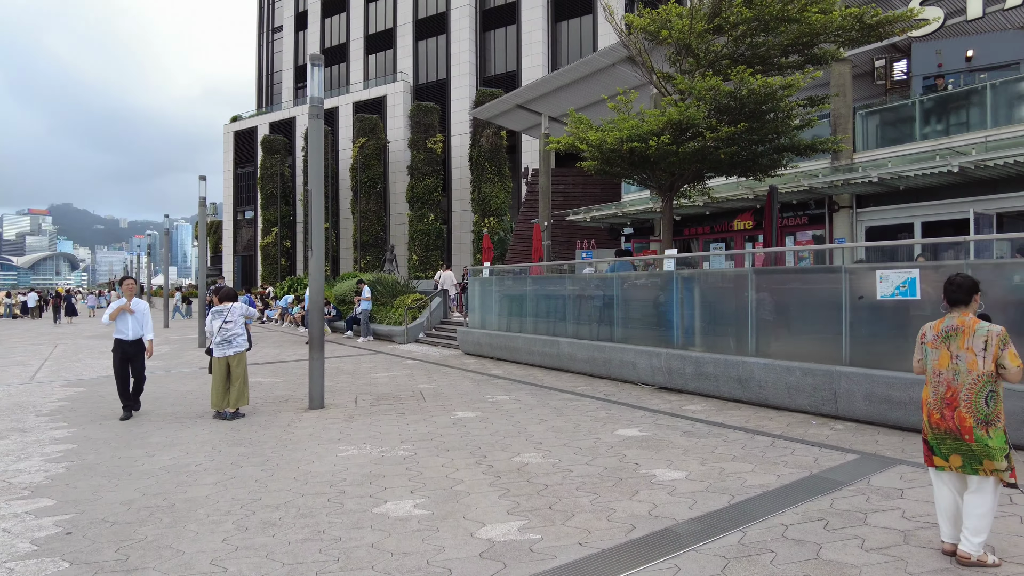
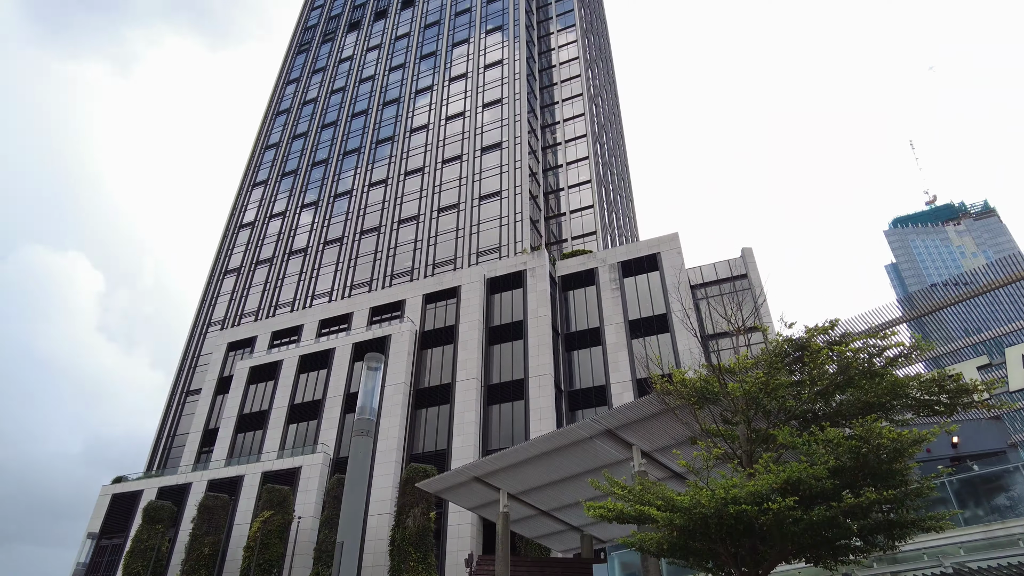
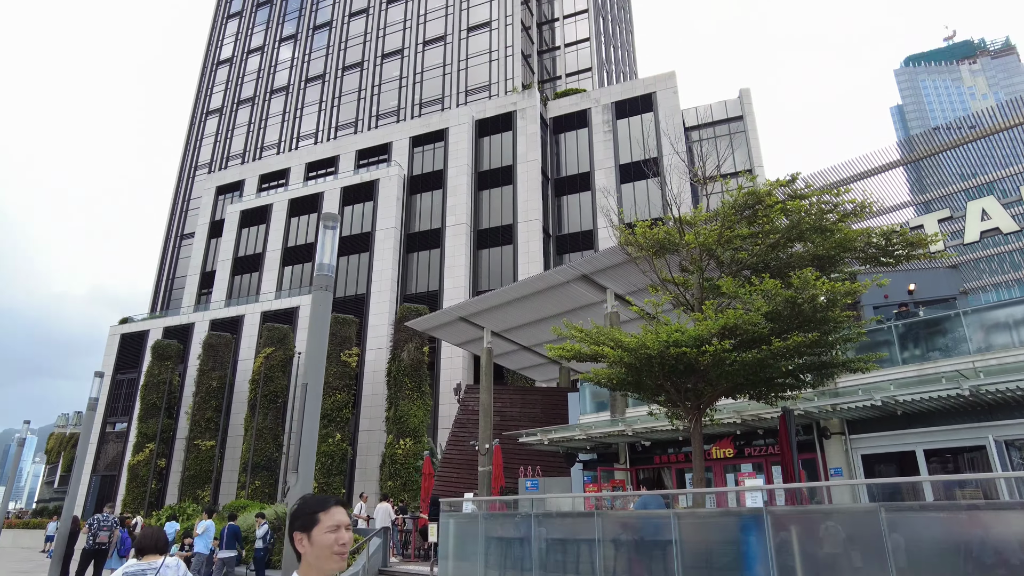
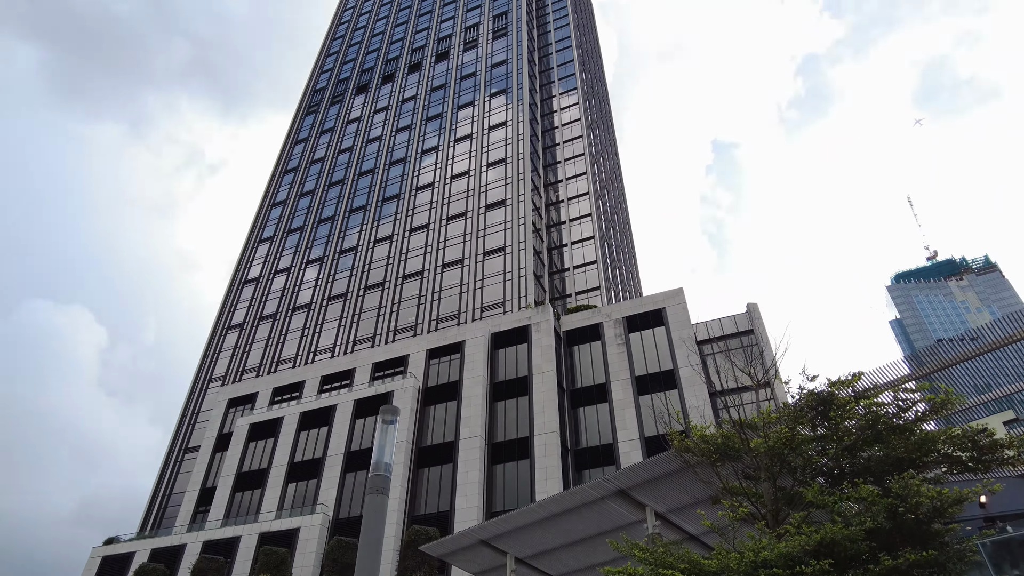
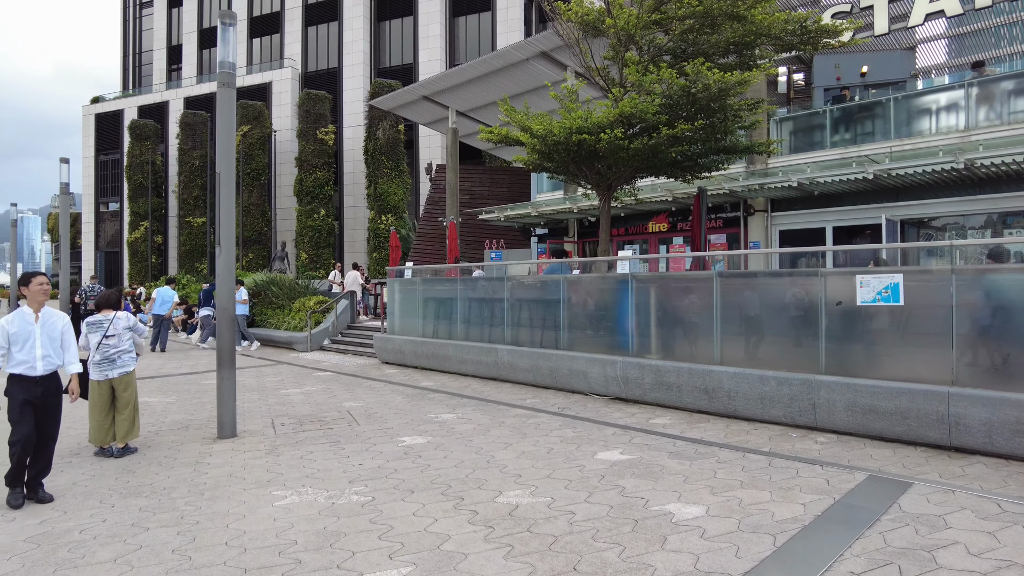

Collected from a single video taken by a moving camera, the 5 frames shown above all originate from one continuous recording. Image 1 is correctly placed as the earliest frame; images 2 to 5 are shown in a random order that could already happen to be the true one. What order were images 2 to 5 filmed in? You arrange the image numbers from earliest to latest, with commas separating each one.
5, 3, 2, 4
